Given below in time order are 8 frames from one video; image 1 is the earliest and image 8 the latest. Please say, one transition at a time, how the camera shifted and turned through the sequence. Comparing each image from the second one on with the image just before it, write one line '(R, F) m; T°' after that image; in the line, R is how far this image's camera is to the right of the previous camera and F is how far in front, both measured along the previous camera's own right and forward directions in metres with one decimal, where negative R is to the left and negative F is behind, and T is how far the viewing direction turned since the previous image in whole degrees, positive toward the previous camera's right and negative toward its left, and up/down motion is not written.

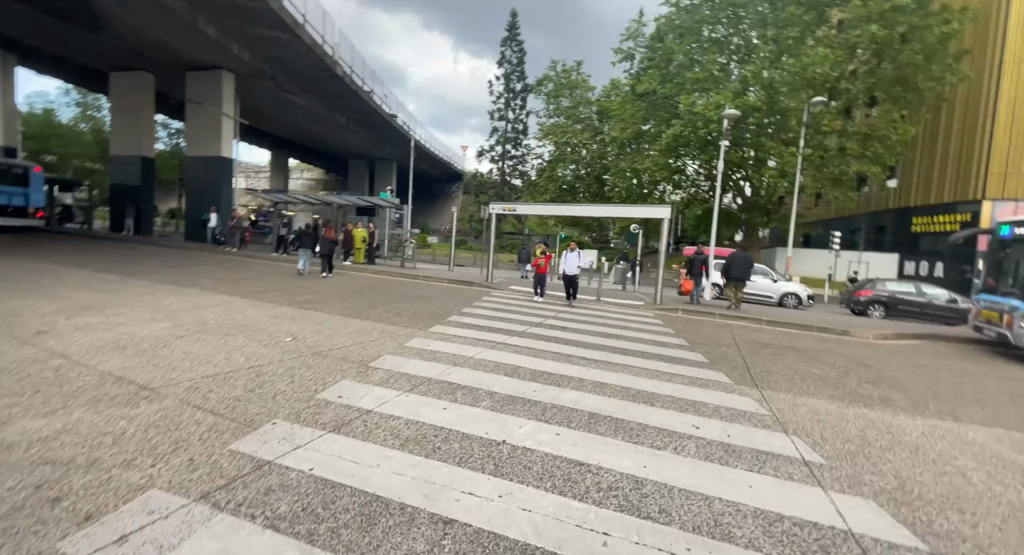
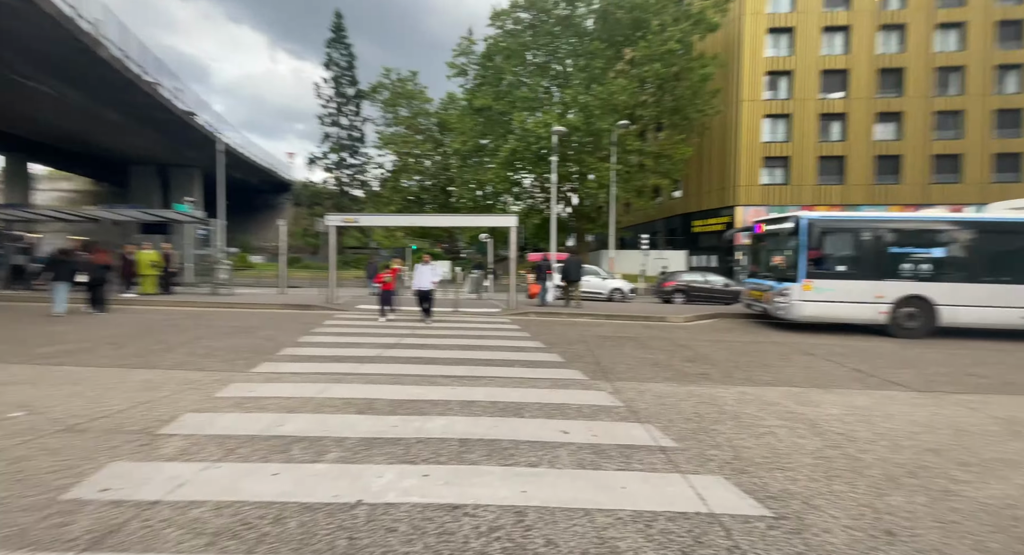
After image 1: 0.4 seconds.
(0.0, +0.2) m; +18°
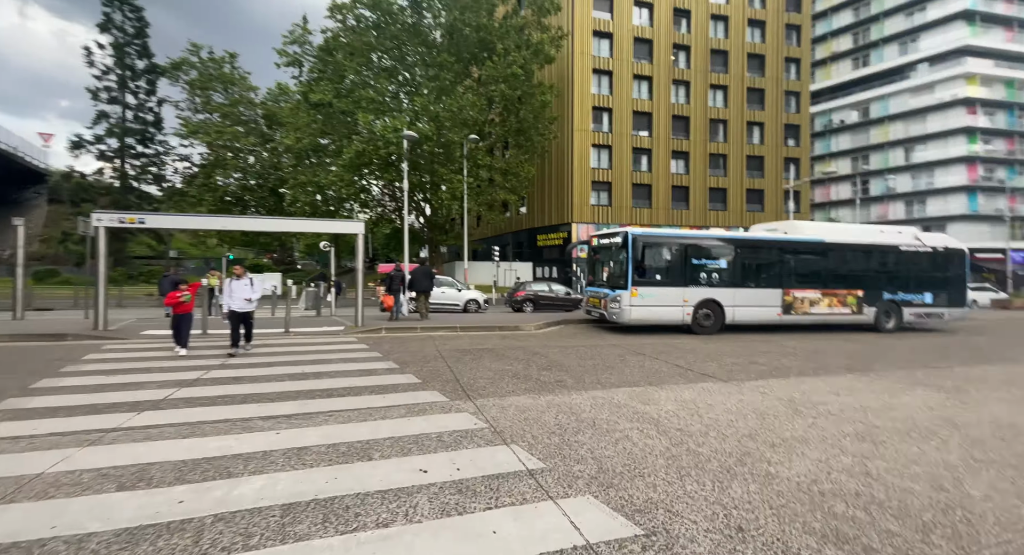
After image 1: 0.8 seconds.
(0.0, +0.3) m; +18°
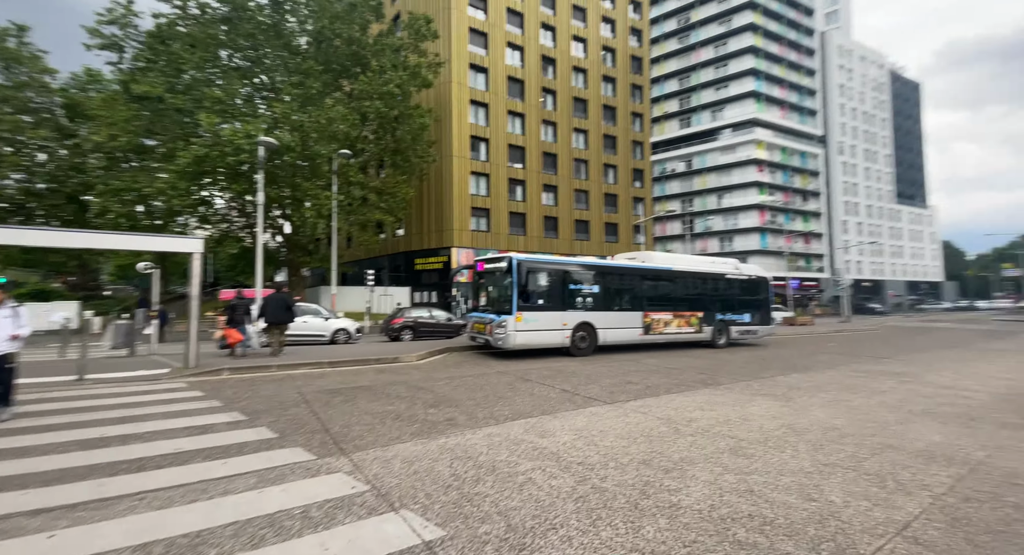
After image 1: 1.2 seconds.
(-0.1, +0.3) m; +16°
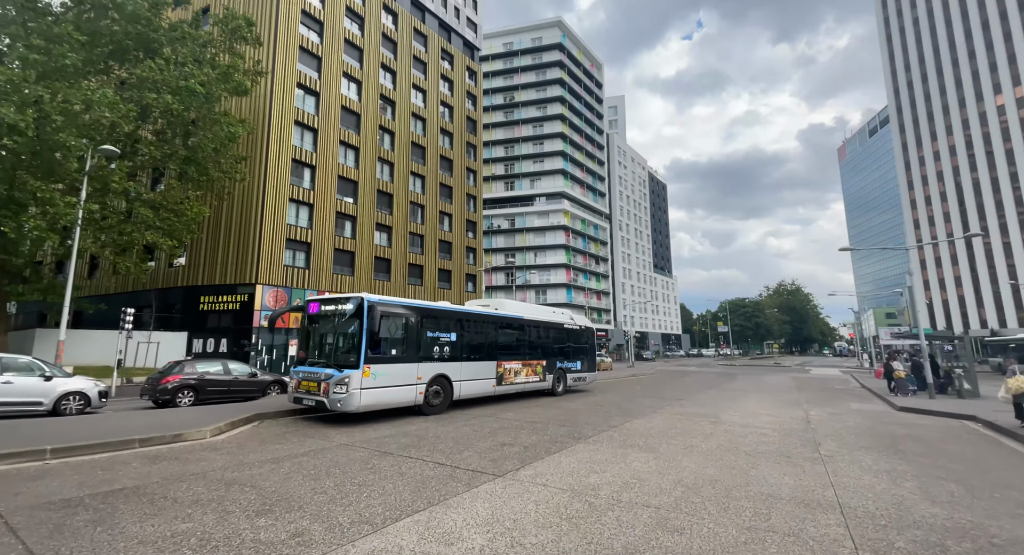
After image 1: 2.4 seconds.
(-0.6, +1.0) m; +23°
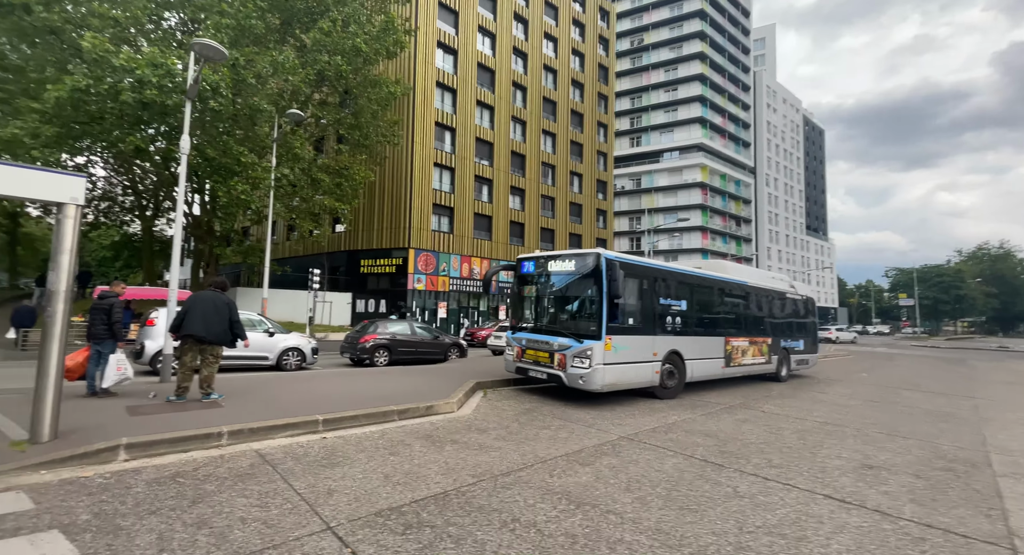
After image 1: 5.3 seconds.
(-2.4, +1.3) m; -14°
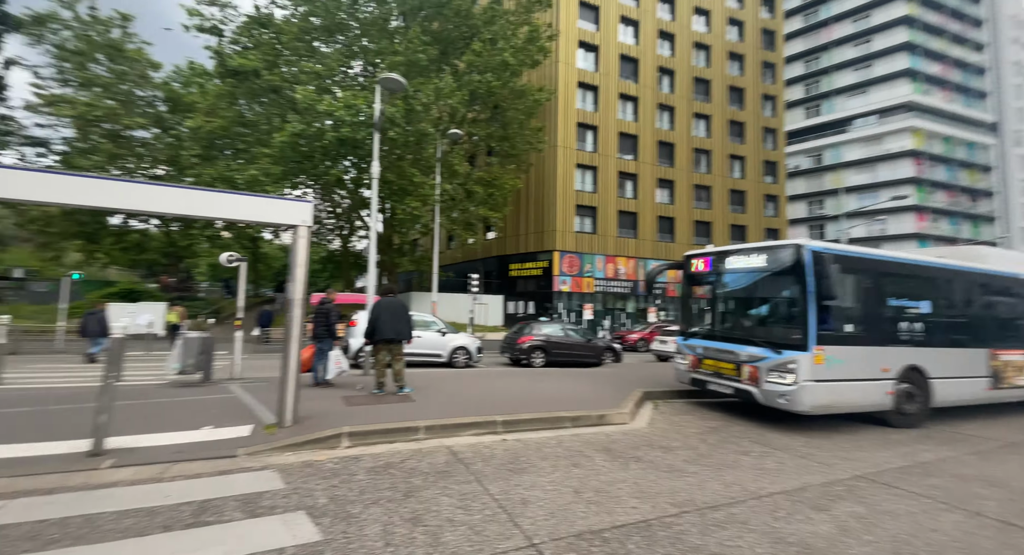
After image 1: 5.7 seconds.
(-0.4, +0.3) m; -18°
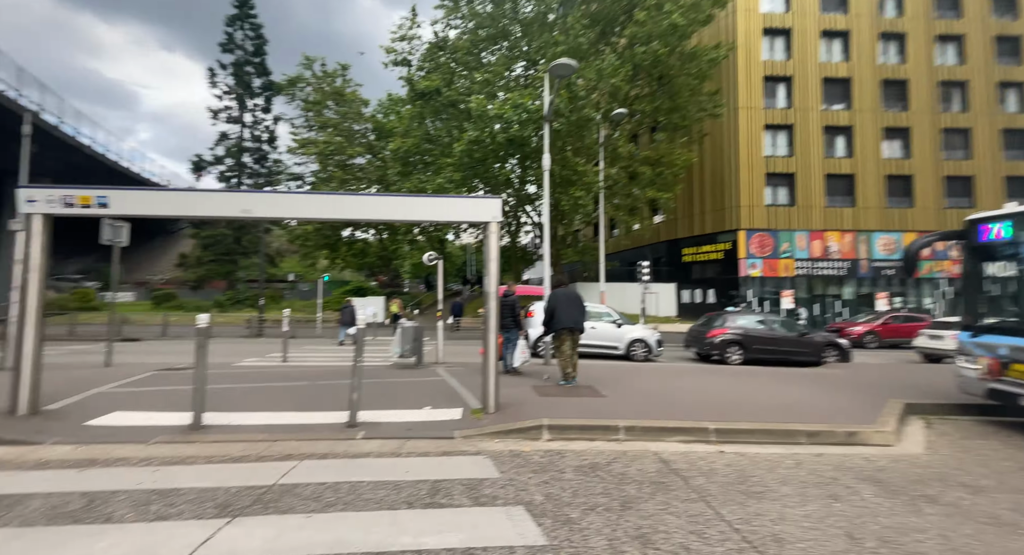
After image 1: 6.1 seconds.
(-0.4, +0.3) m; -21°
